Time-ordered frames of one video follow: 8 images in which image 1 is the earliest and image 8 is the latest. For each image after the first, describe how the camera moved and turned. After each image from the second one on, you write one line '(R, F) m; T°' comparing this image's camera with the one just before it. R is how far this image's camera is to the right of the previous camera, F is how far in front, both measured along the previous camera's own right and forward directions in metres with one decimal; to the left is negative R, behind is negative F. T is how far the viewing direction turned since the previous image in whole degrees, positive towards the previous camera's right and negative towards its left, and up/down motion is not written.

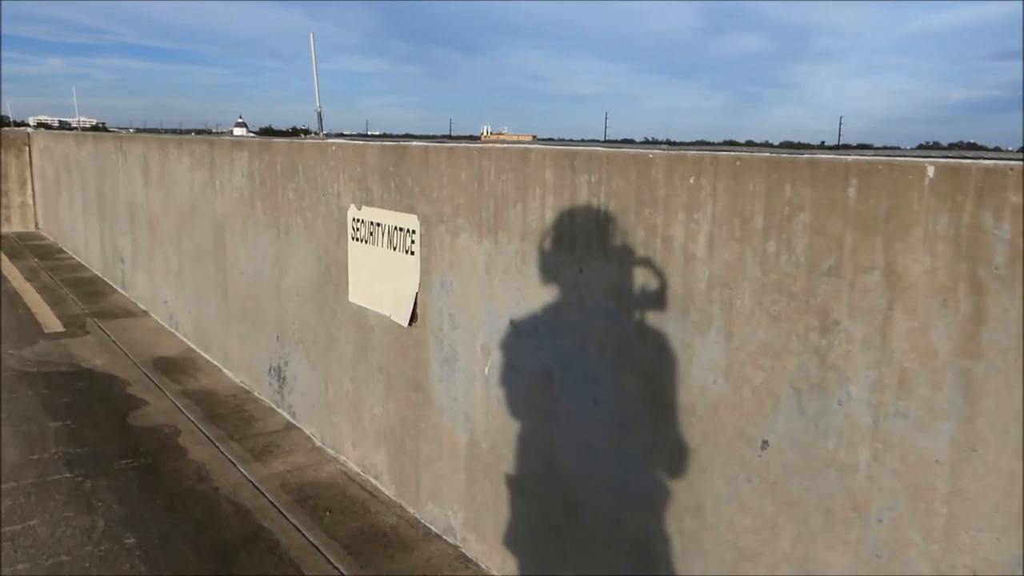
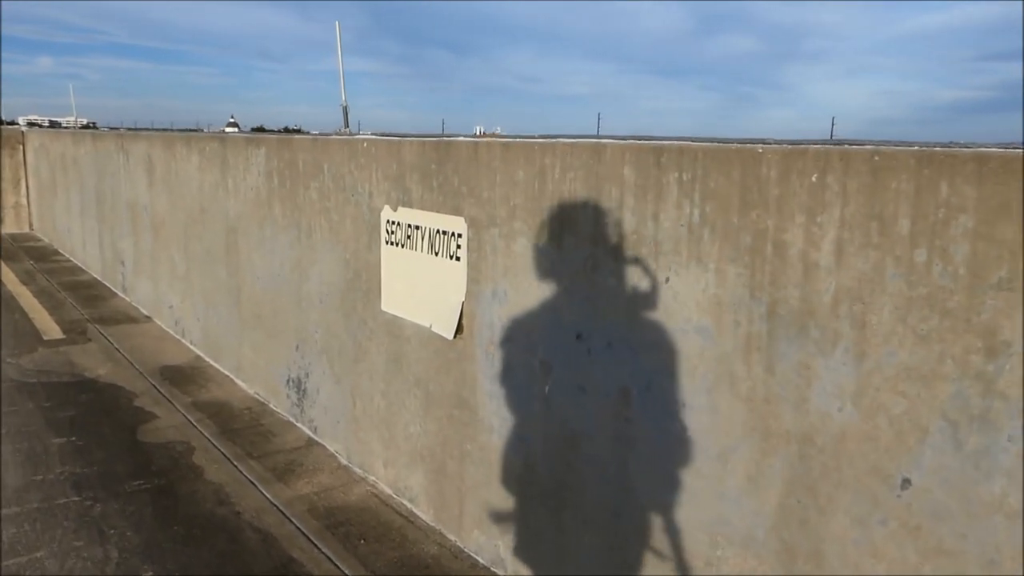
(-0.3, +0.3) m; 0°
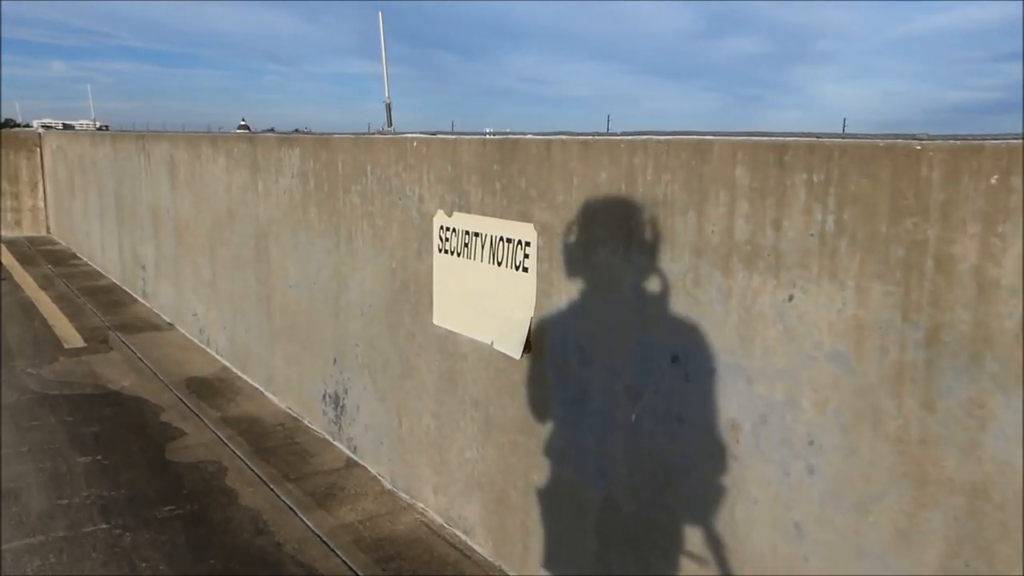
(-0.2, +0.4) m; -1°
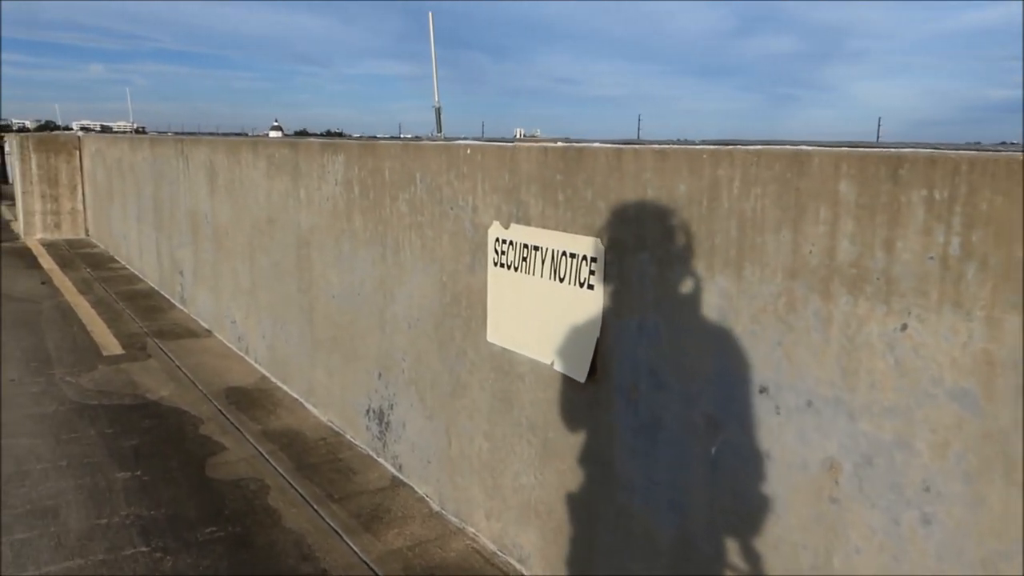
(-0.1, +0.2) m; -2°
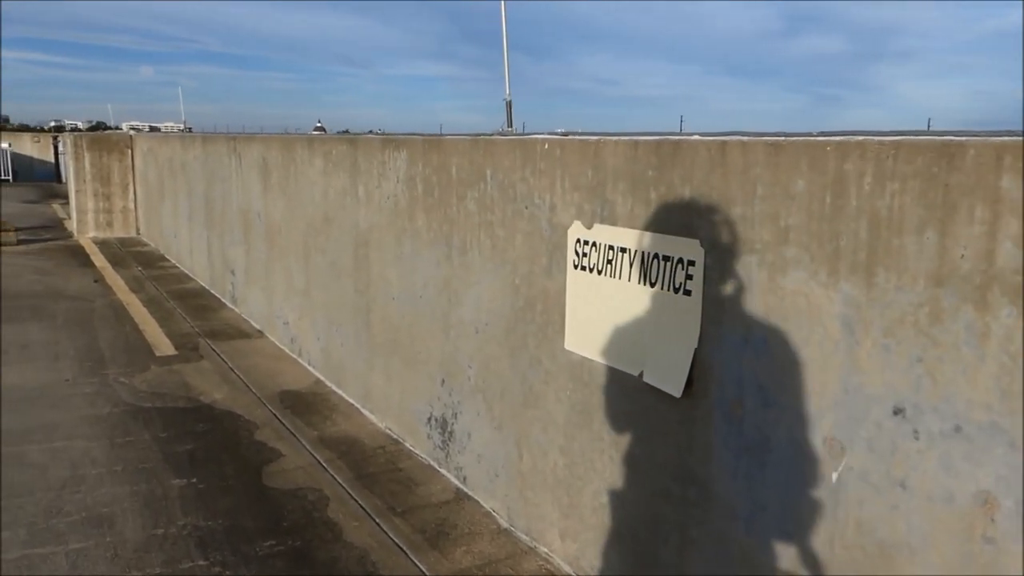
(-0.2, +0.2) m; -3°
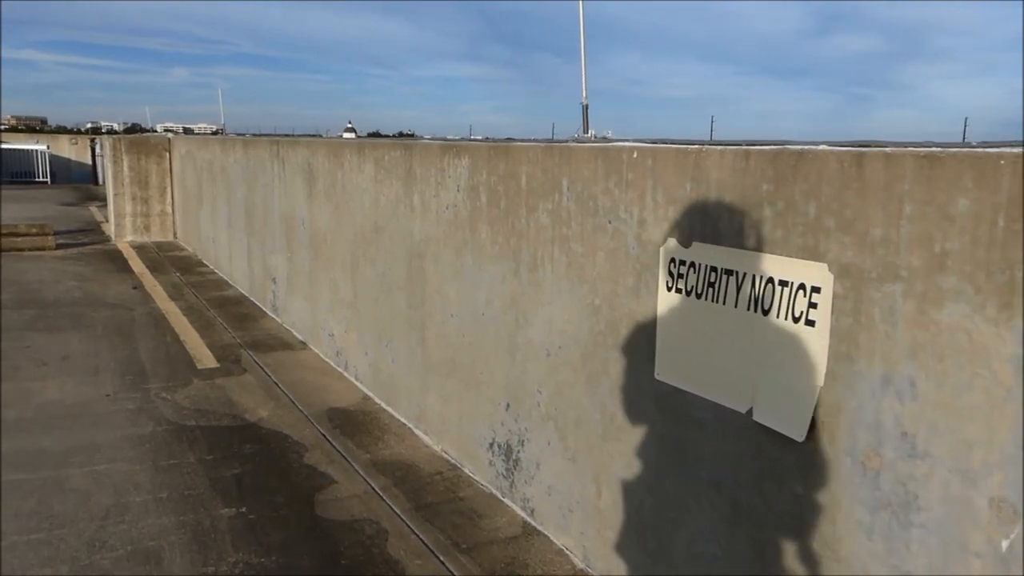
(-0.2, +0.3) m; -2°
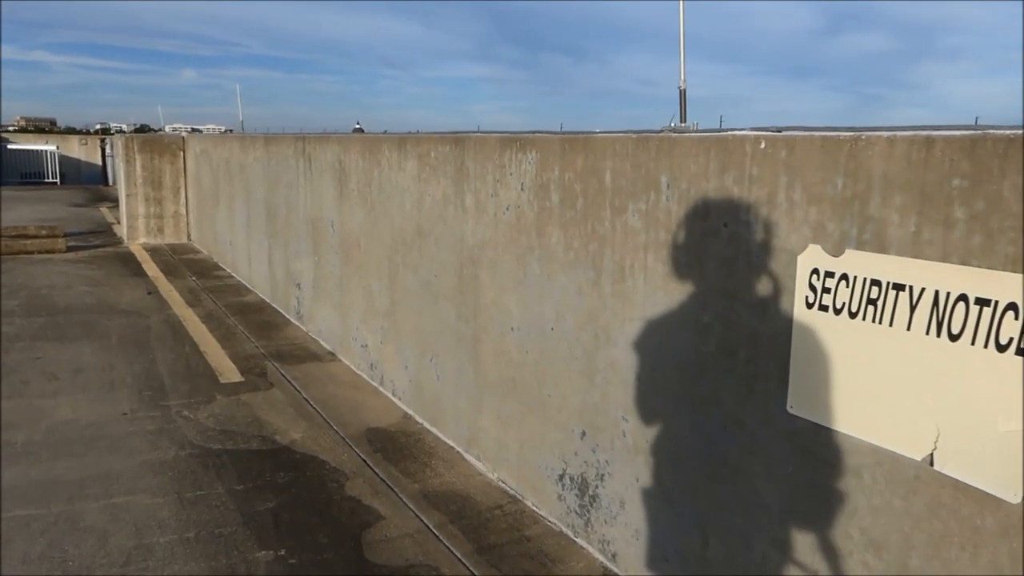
(-0.3, +0.5) m; 0°
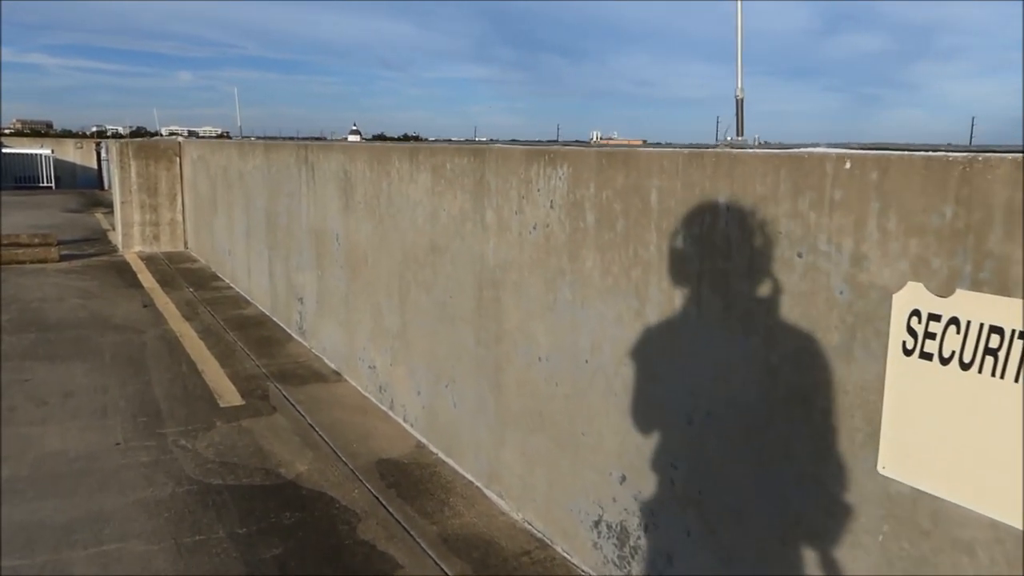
(-0.1, +0.4) m; 0°
